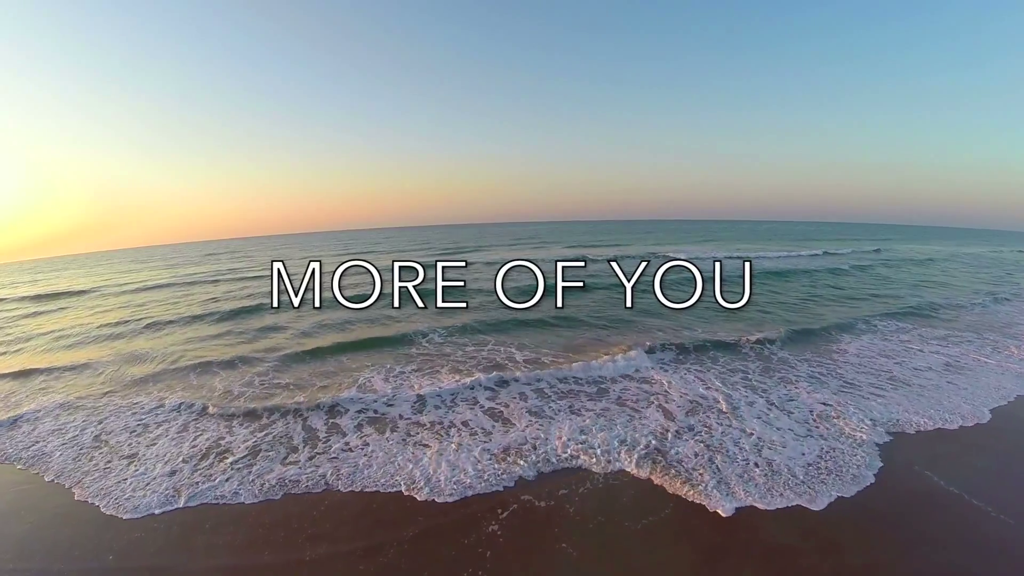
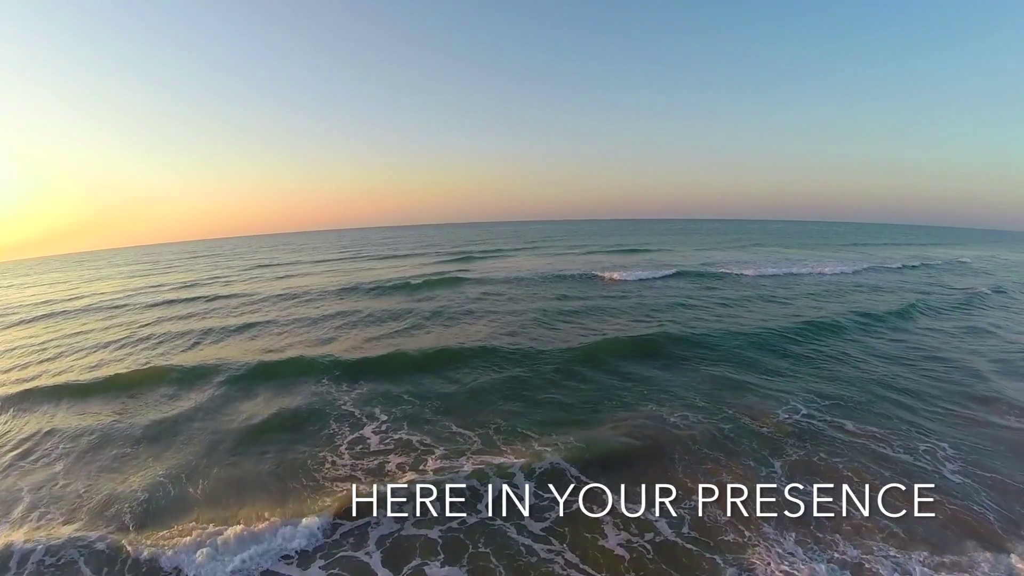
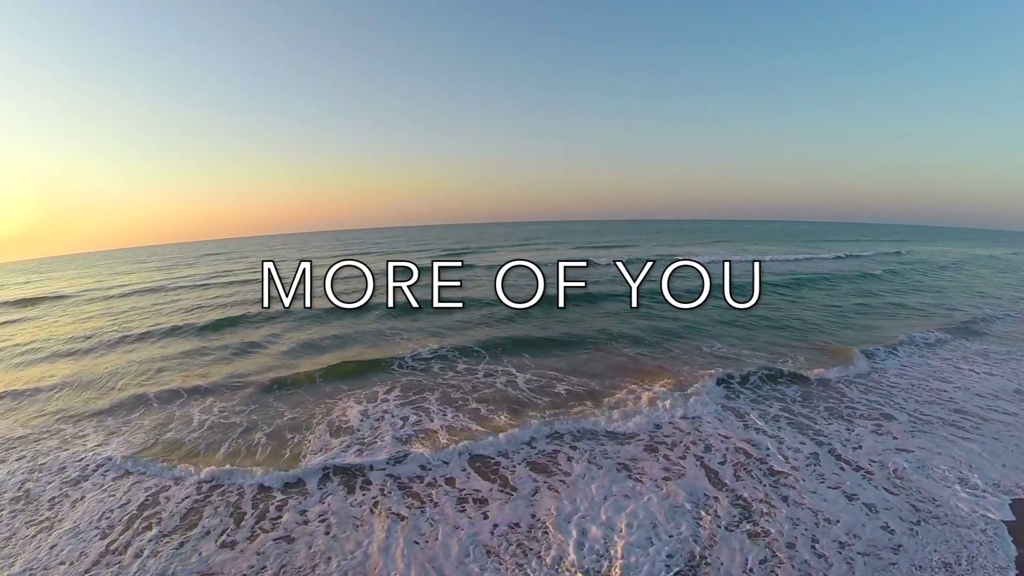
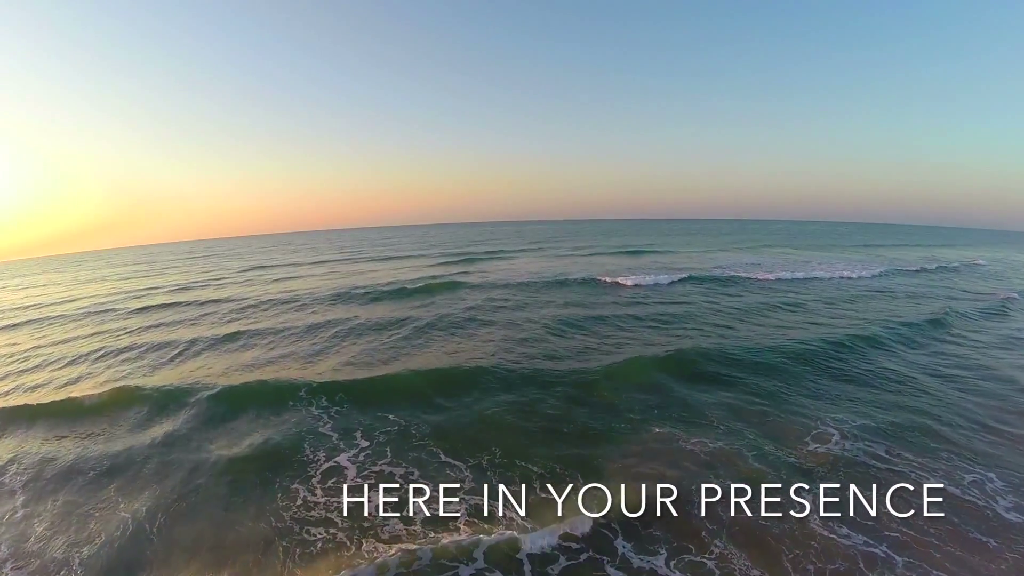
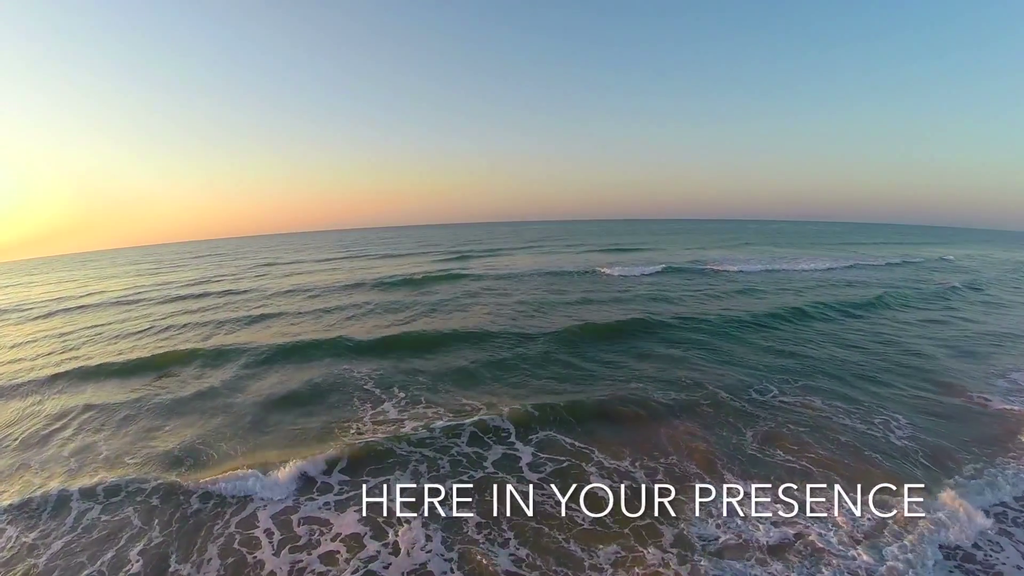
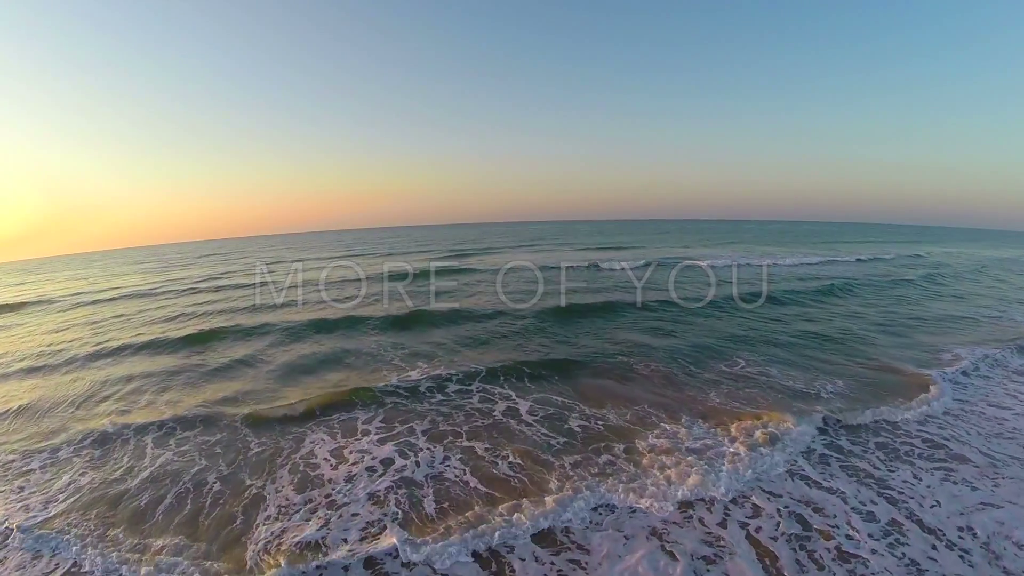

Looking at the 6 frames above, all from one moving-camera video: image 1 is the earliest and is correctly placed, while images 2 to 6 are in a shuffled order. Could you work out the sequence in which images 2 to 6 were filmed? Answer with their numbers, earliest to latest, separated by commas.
3, 6, 5, 2, 4
